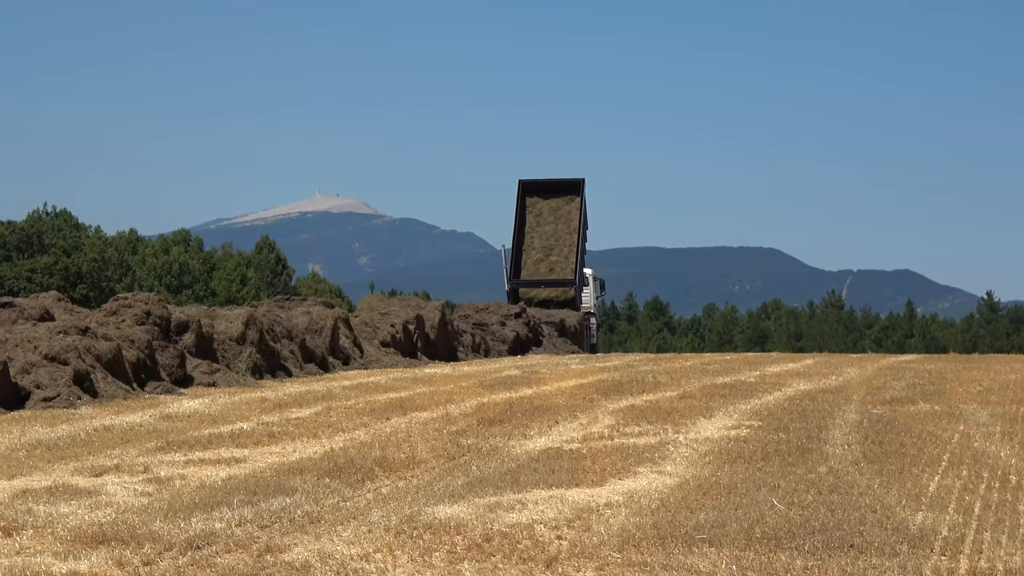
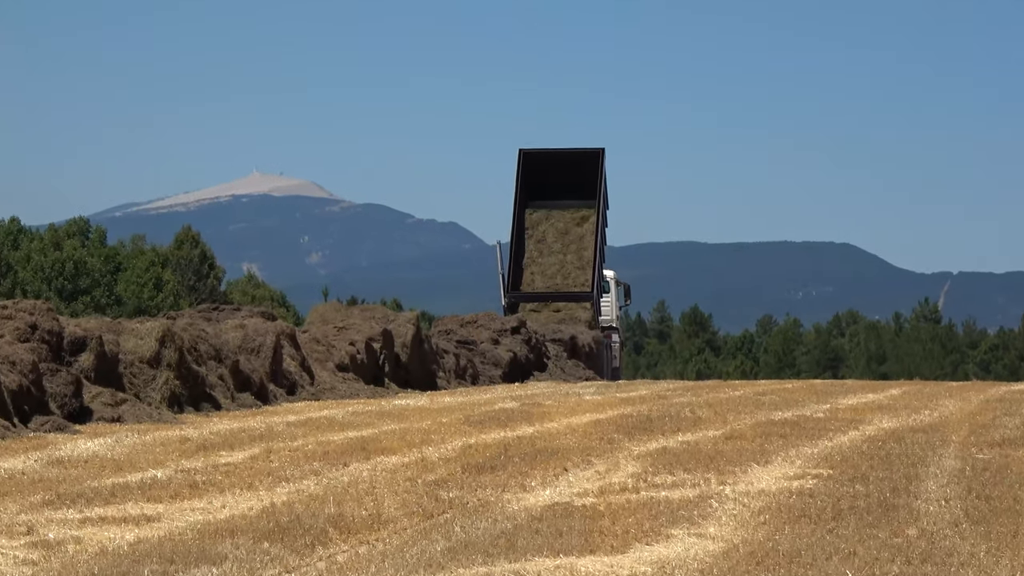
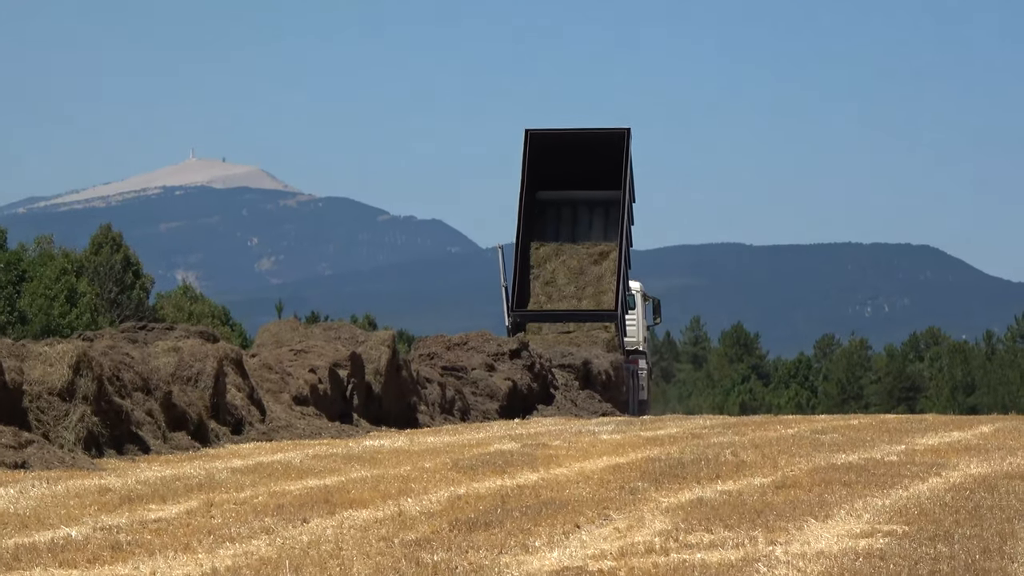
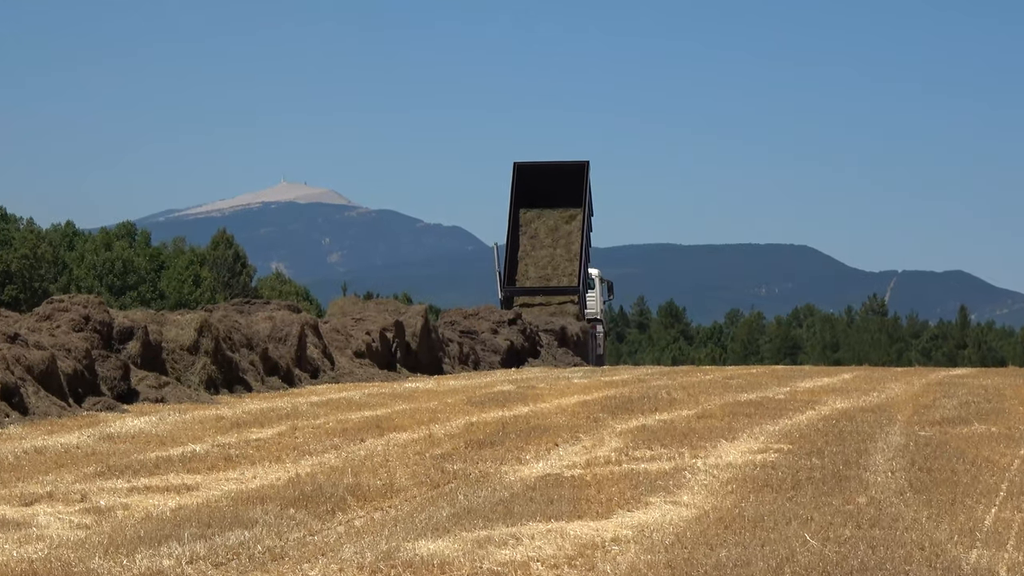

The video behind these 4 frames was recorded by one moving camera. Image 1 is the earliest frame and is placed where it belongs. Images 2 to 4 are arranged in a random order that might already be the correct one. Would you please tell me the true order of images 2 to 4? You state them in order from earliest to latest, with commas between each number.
4, 2, 3
